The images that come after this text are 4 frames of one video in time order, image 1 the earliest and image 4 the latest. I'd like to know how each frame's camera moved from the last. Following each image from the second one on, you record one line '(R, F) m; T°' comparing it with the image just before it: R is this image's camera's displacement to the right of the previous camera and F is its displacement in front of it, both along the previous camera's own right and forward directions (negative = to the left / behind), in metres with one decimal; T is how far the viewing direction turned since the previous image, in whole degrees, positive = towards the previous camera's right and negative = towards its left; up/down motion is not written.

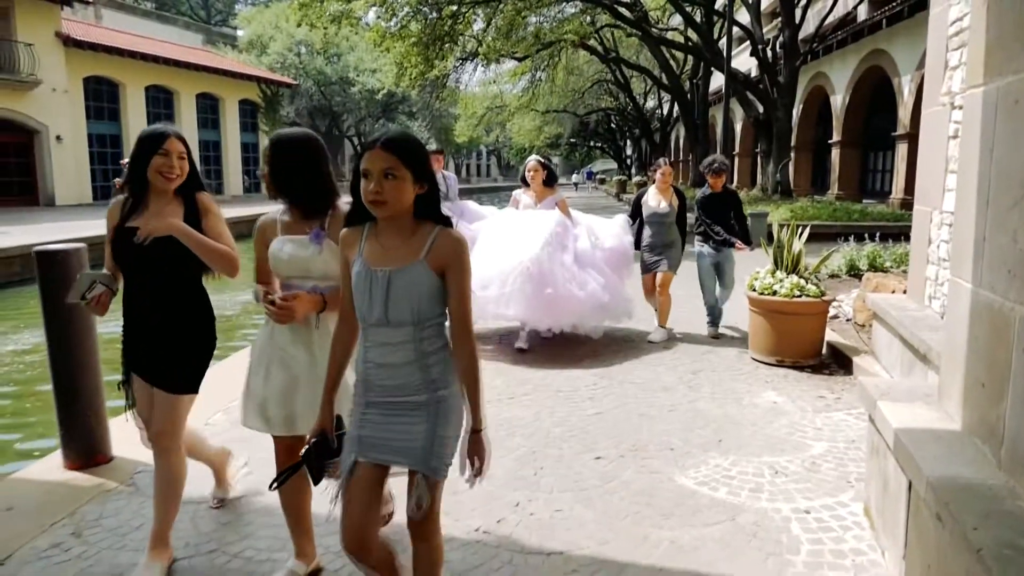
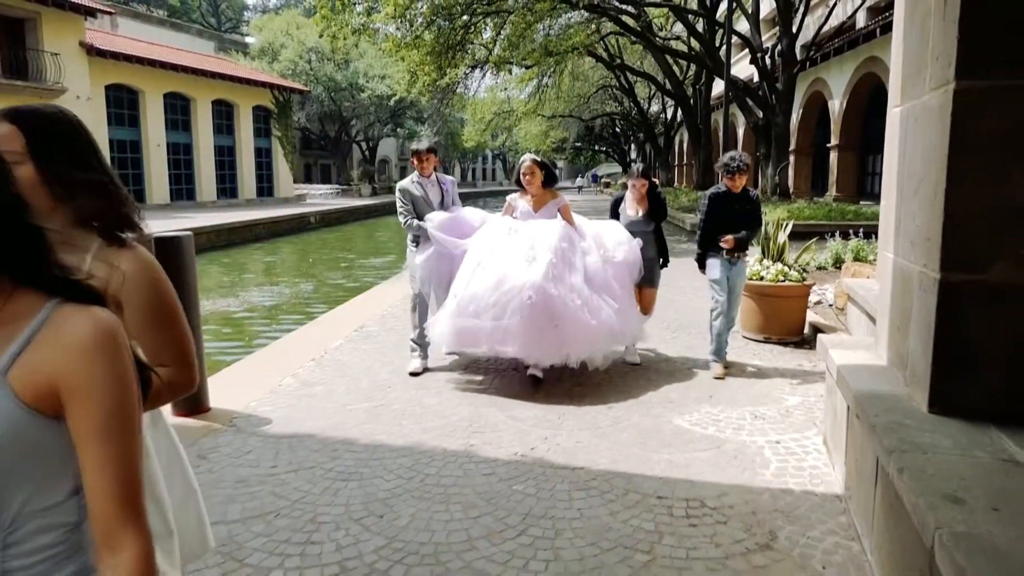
(-0.1, -0.8) m; 0°
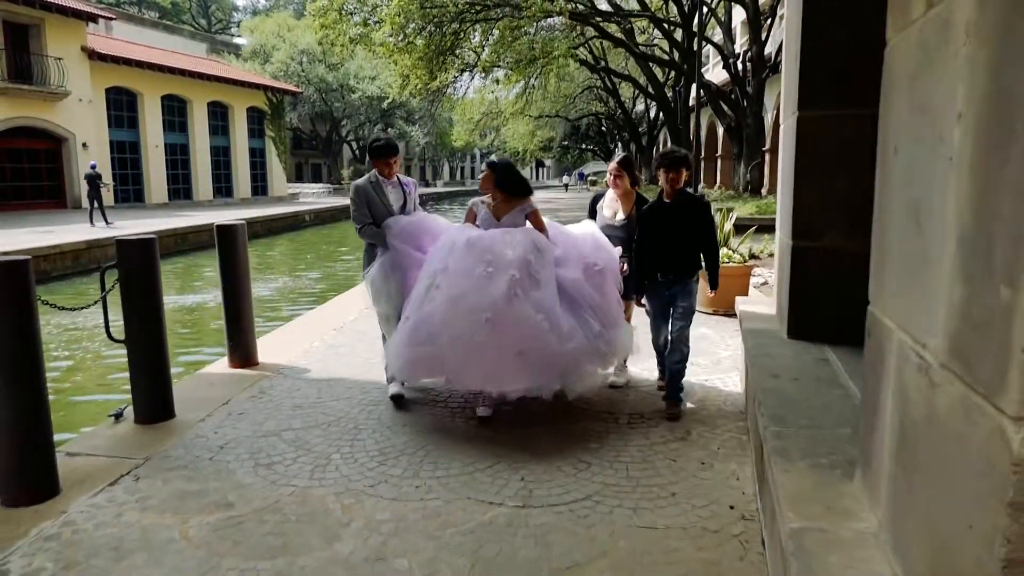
(0.0, -1.2) m; +1°
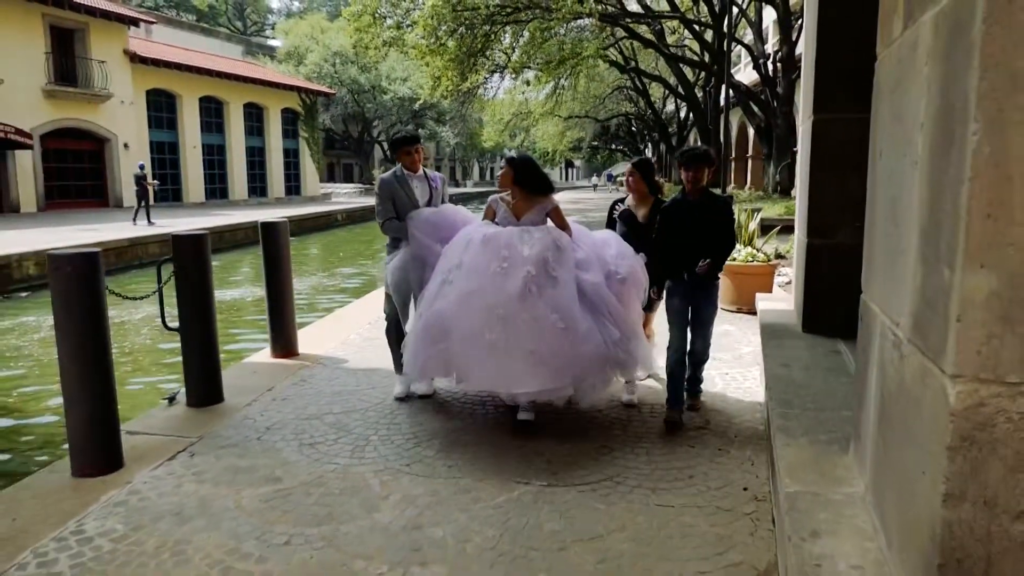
(0.0, -0.2) m; -2°
